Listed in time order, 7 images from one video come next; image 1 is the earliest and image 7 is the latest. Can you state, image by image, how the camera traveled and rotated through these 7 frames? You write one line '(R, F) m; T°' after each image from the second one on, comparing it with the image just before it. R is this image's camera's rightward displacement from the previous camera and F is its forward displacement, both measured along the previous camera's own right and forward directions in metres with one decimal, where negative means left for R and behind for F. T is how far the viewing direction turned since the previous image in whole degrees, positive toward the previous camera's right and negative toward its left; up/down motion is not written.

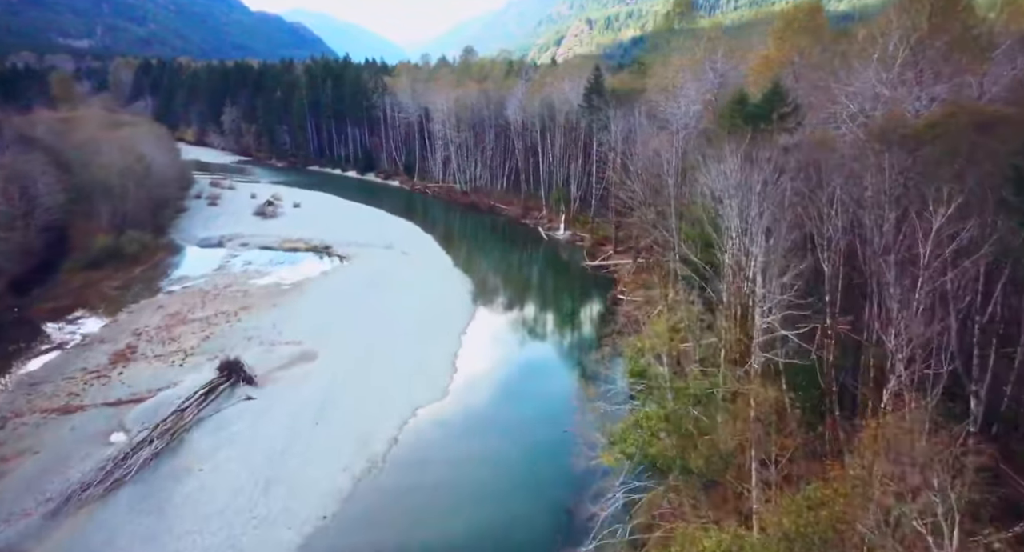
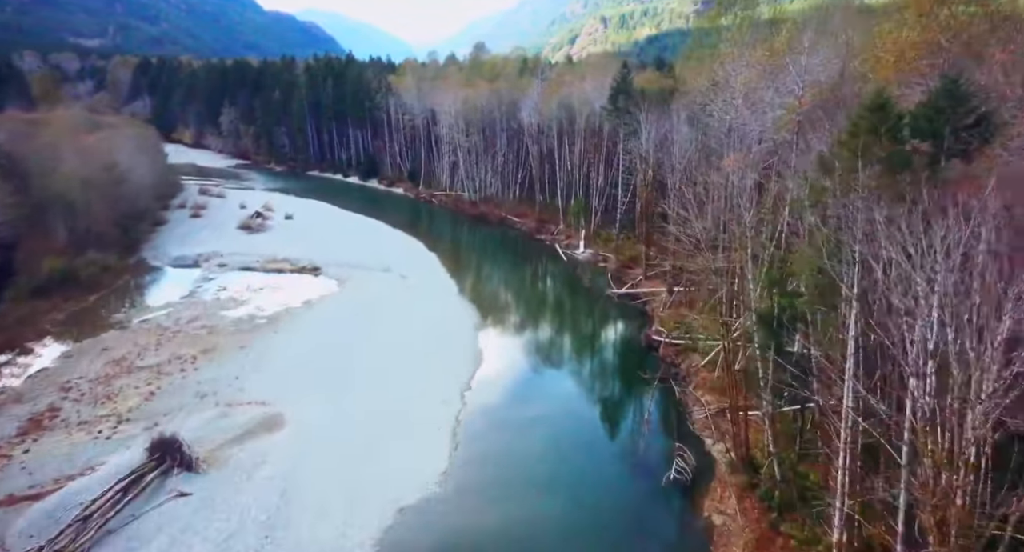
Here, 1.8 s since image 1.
(-0.1, +4.6) m; -1°
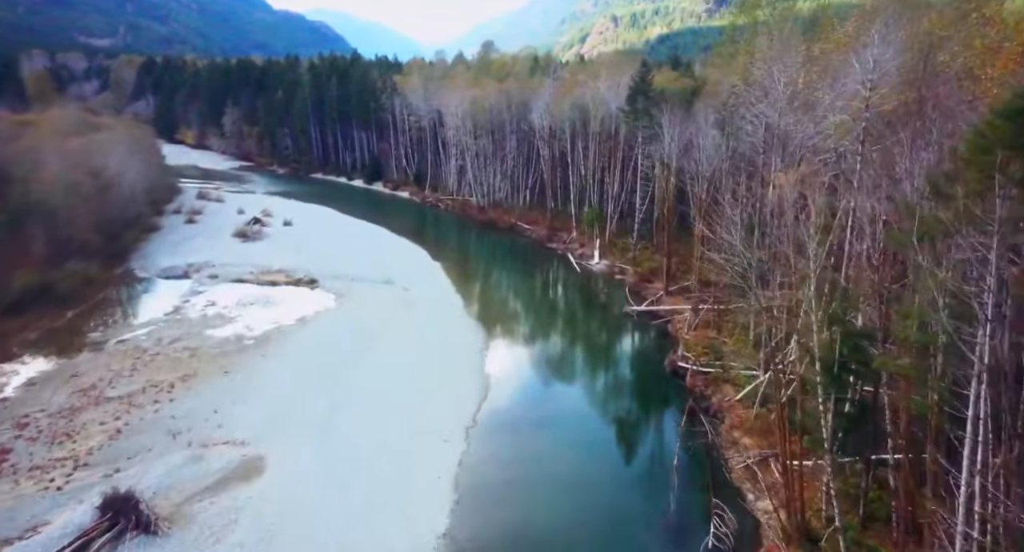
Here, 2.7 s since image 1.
(-0.1, +2.2) m; -1°
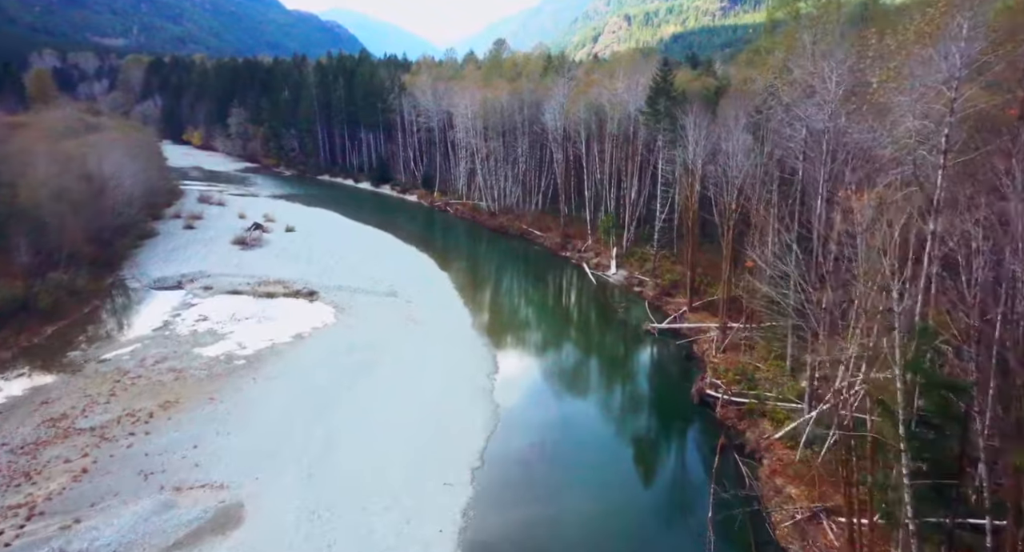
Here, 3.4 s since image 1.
(-0.1, +1.9) m; -1°
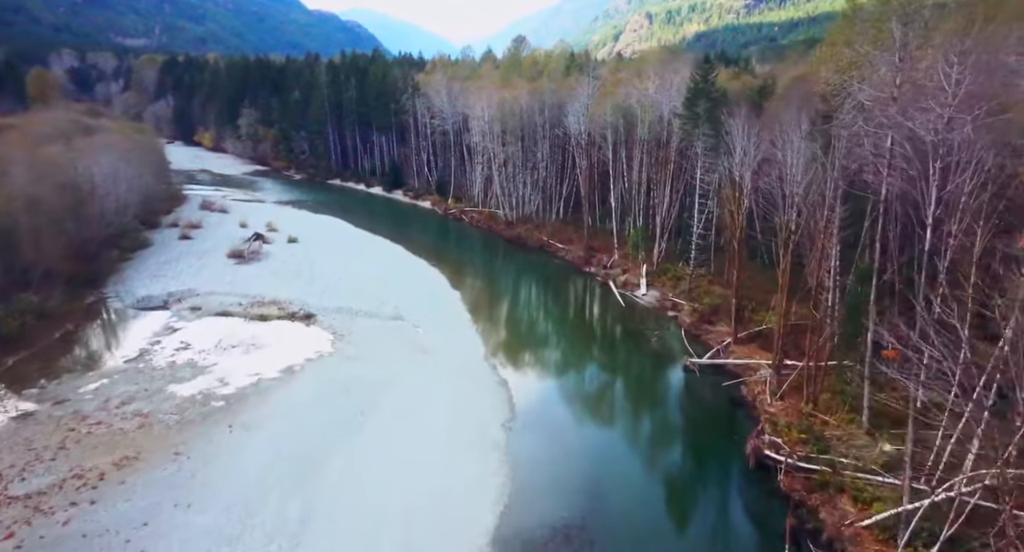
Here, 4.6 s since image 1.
(-0.1, +3.1) m; -2°
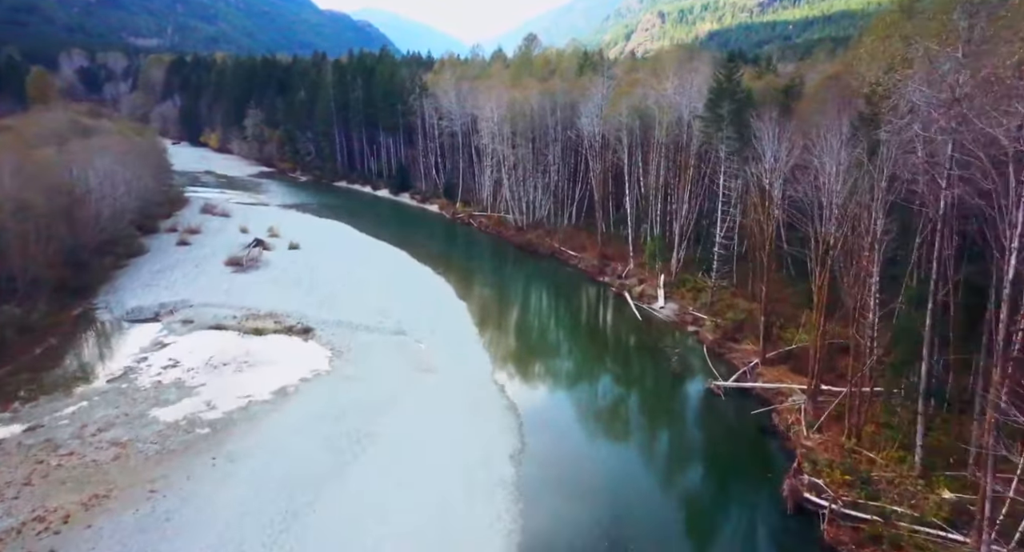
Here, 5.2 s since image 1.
(0.0, +1.6) m; -1°
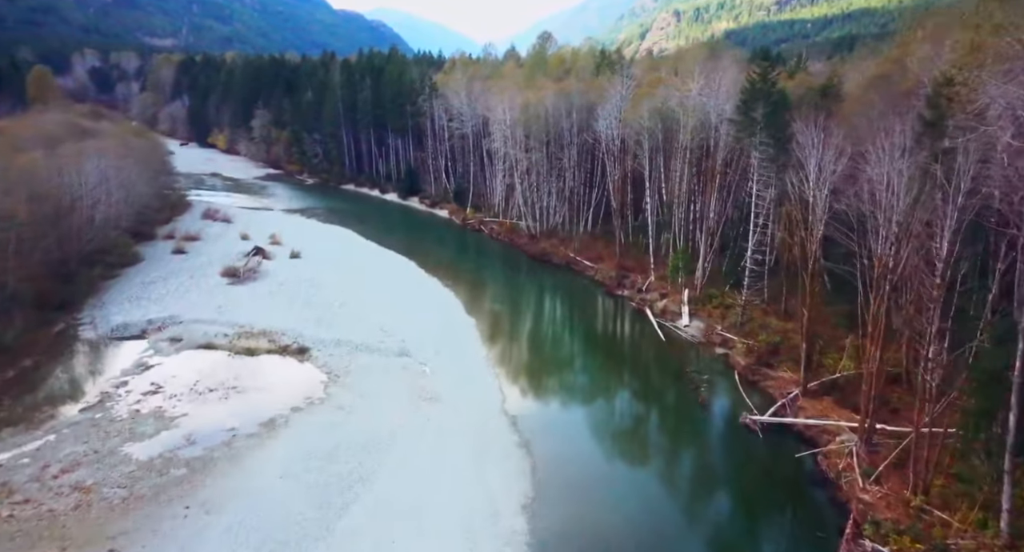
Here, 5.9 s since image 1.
(0.0, +2.0) m; -1°
